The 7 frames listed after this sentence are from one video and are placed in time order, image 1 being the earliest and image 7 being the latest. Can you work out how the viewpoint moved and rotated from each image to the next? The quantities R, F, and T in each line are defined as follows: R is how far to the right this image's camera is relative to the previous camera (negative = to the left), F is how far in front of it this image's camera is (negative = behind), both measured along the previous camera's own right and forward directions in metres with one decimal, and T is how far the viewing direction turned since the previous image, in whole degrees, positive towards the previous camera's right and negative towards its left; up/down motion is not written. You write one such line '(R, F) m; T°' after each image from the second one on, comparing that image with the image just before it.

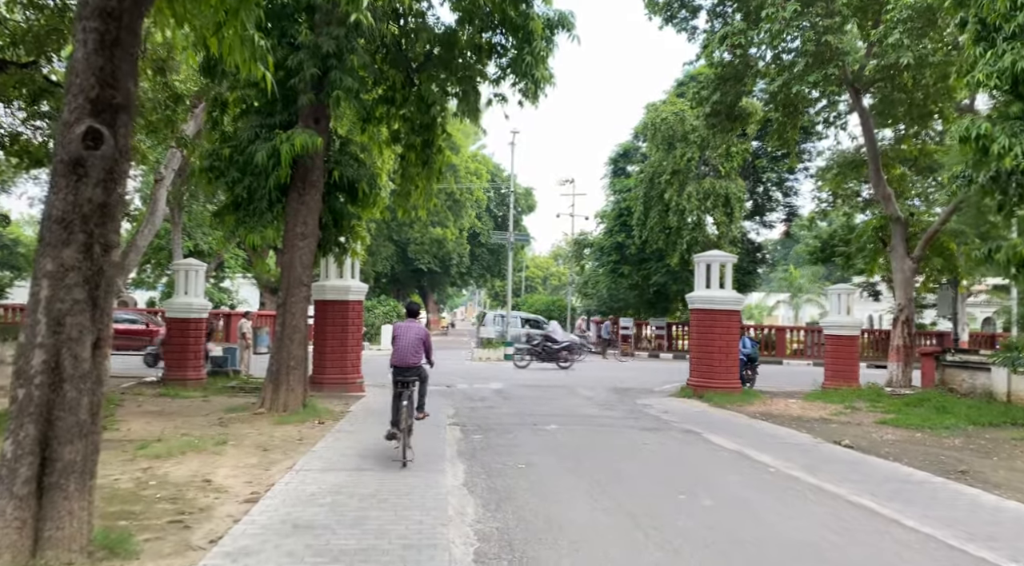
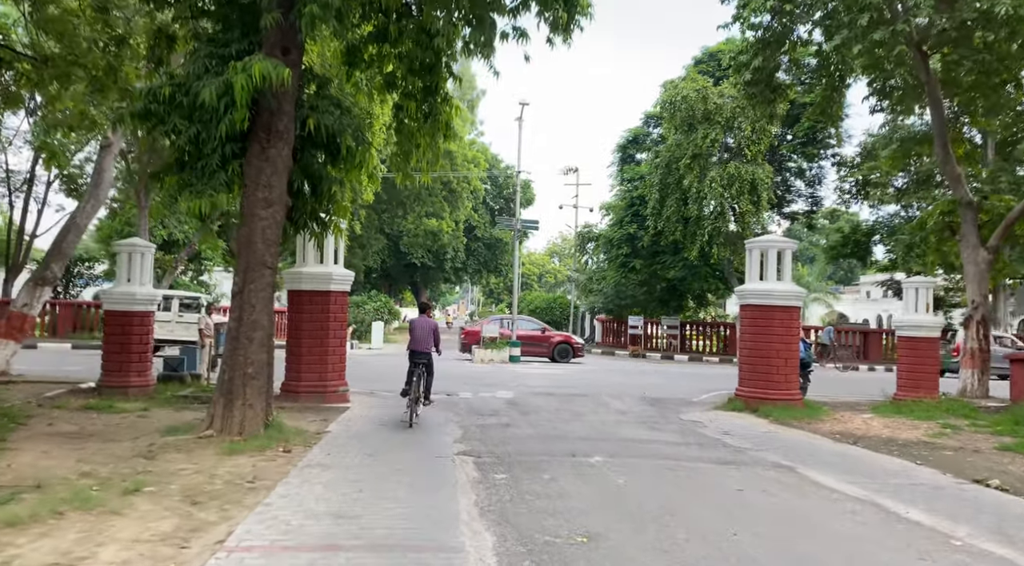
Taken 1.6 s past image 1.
(-0.4, +2.6) m; +1°
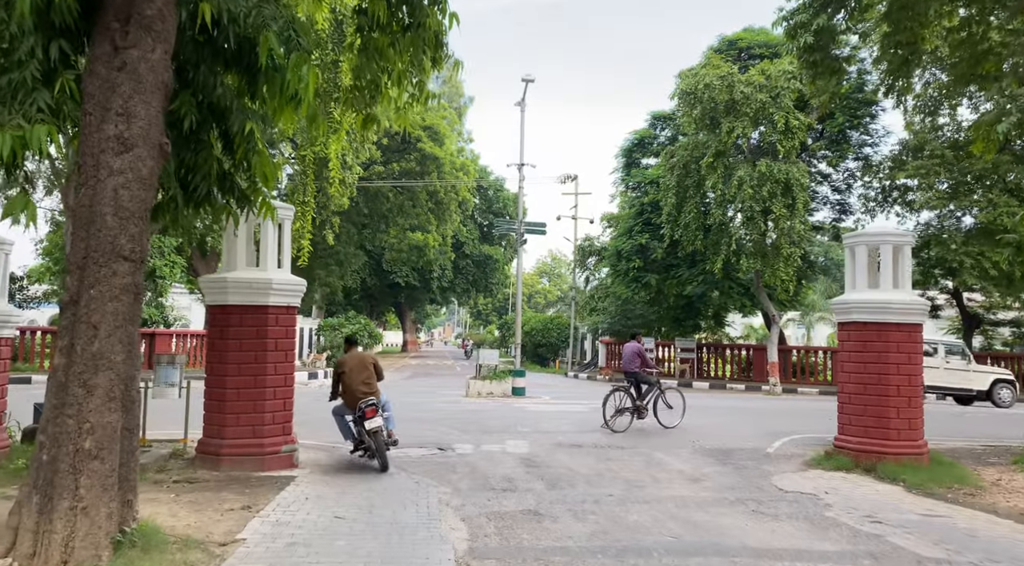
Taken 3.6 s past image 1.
(-0.4, +3.6) m; +1°
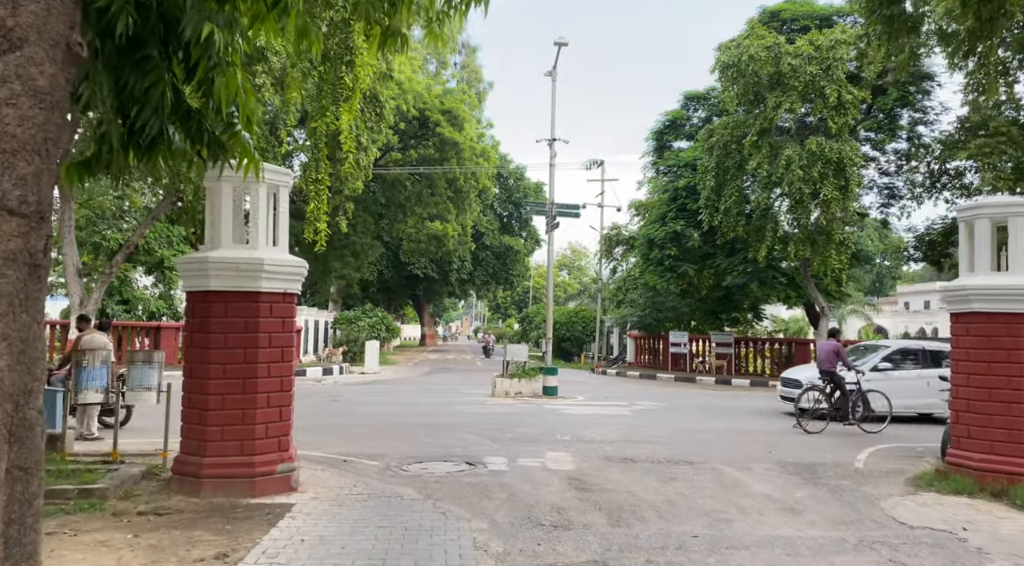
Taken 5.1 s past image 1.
(-0.3, +1.6) m; -1°
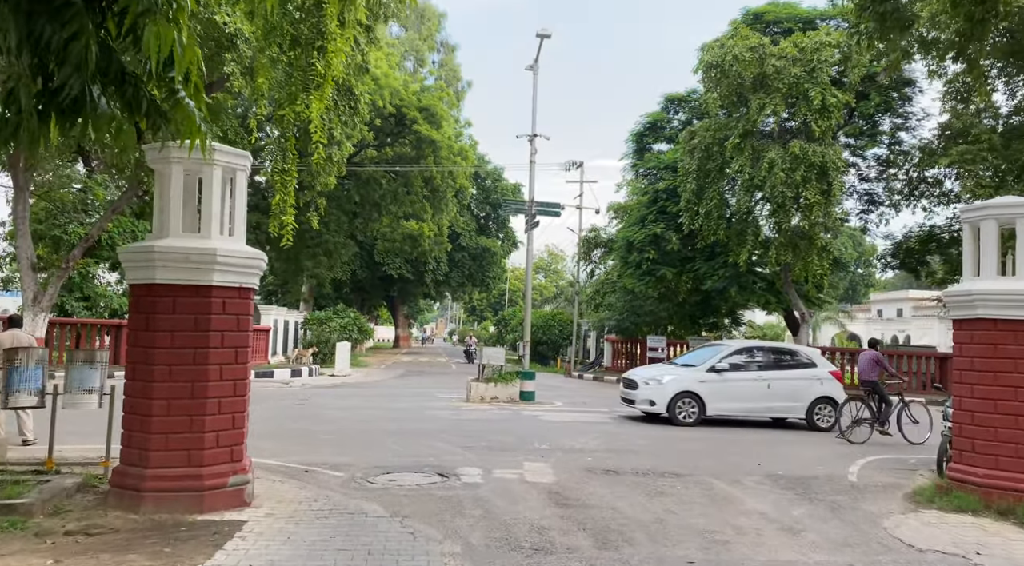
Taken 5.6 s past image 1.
(0.0, +0.6) m; +2°
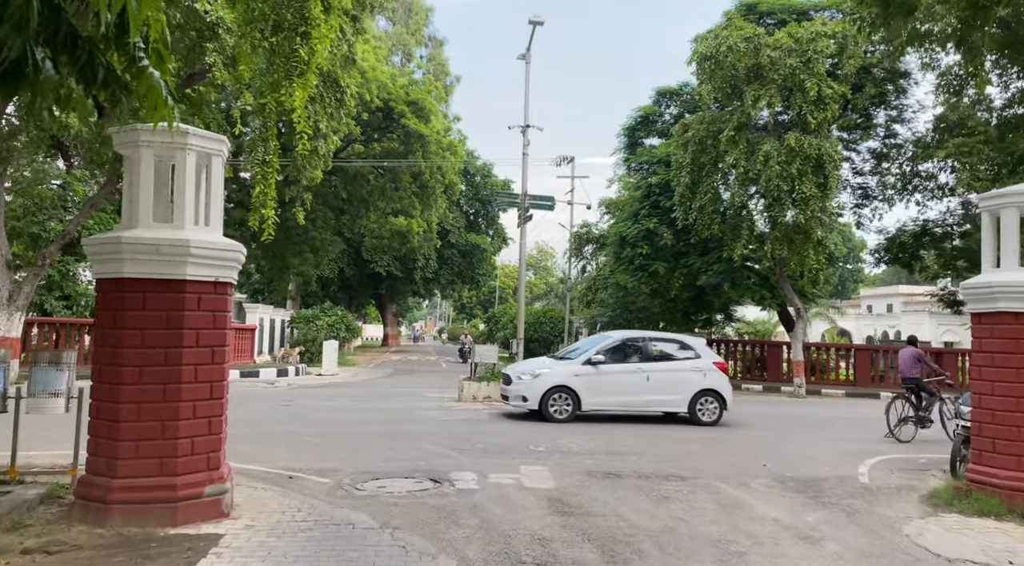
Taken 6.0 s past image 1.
(-0.1, +0.4) m; +1°
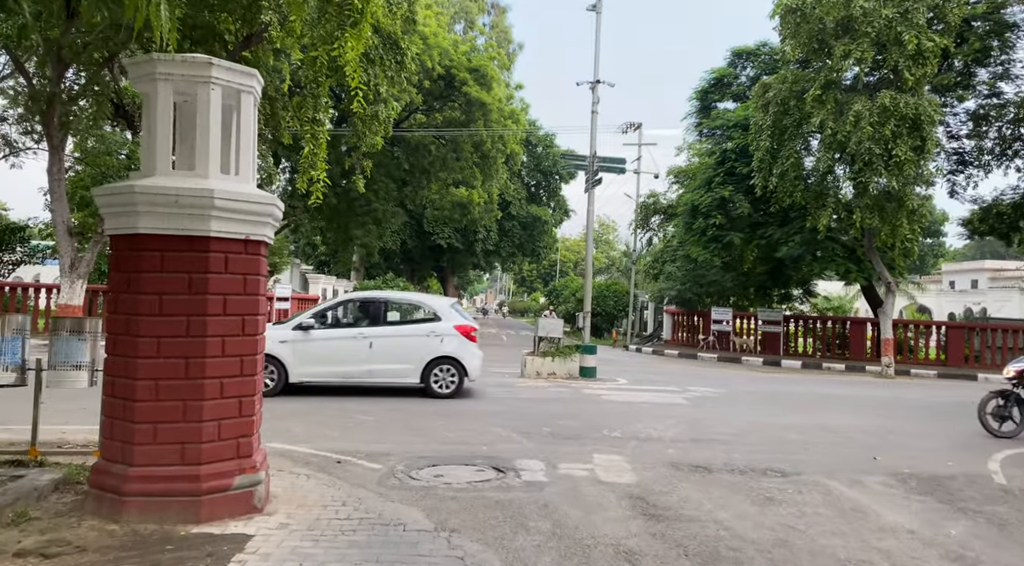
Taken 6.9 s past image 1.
(-0.1, +0.9) m; -4°
